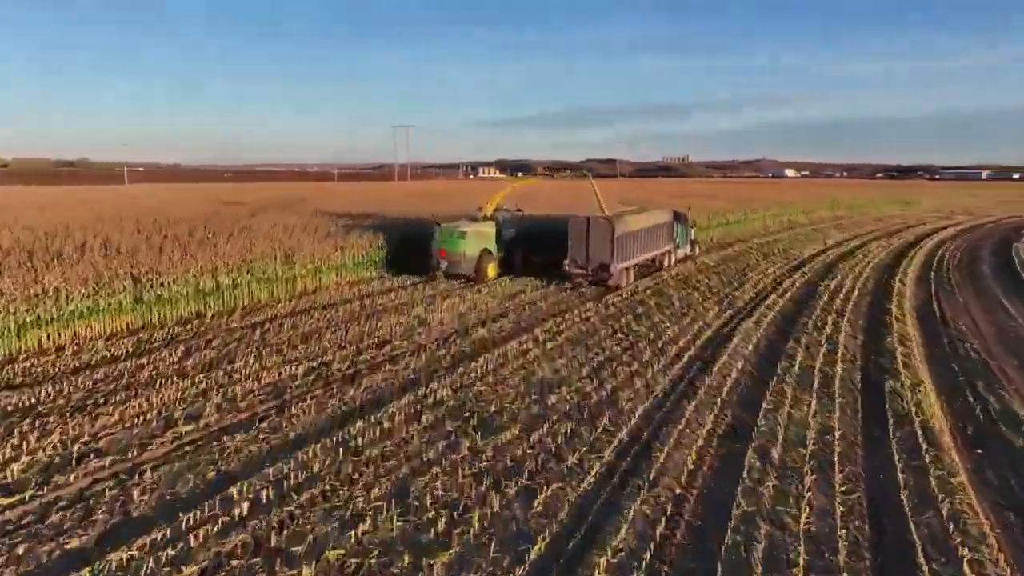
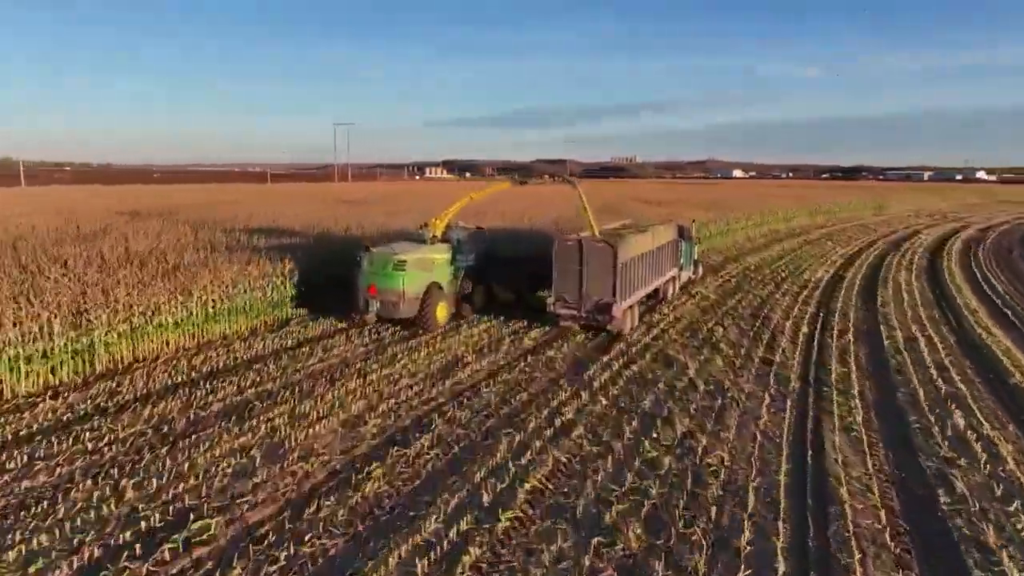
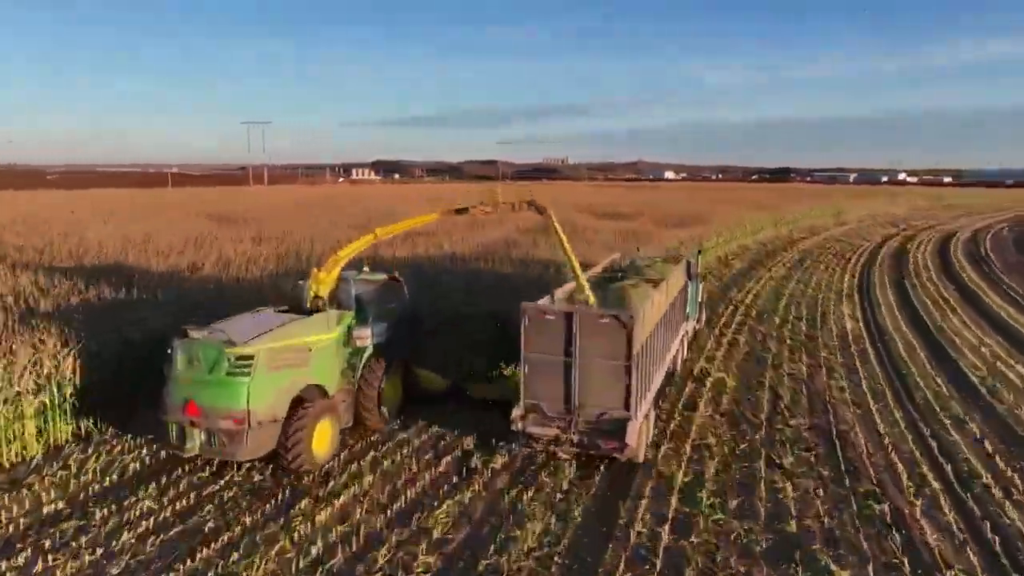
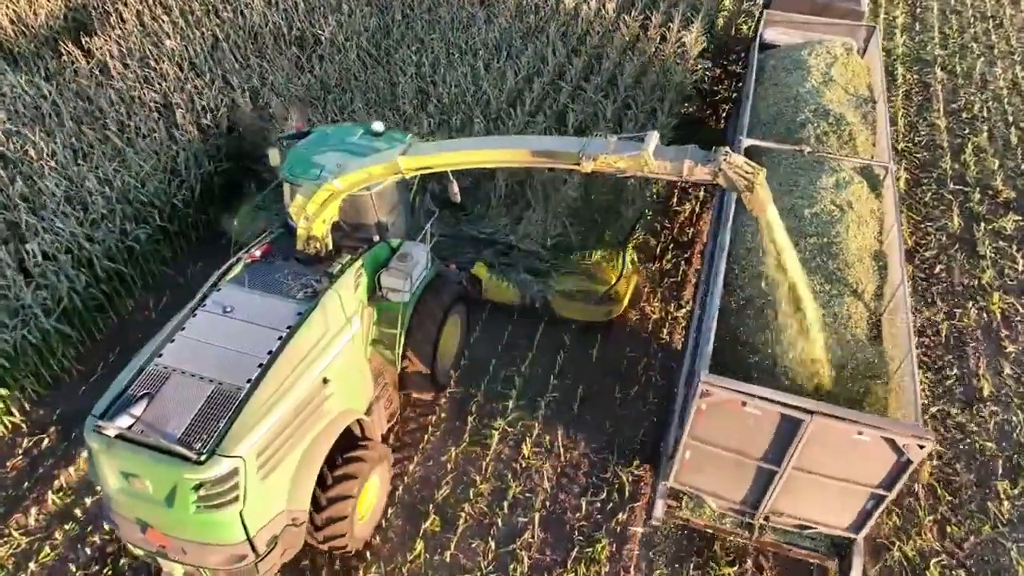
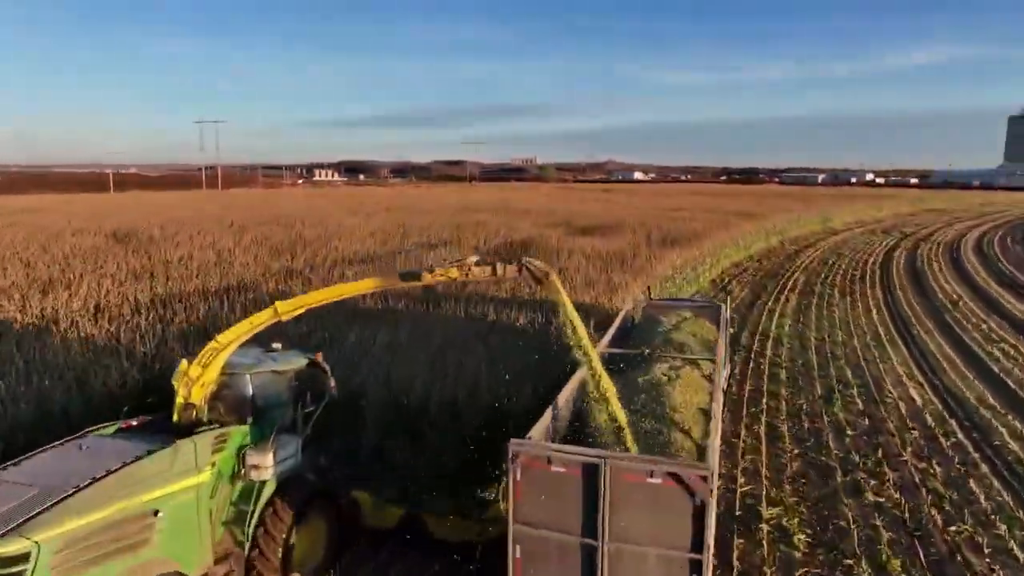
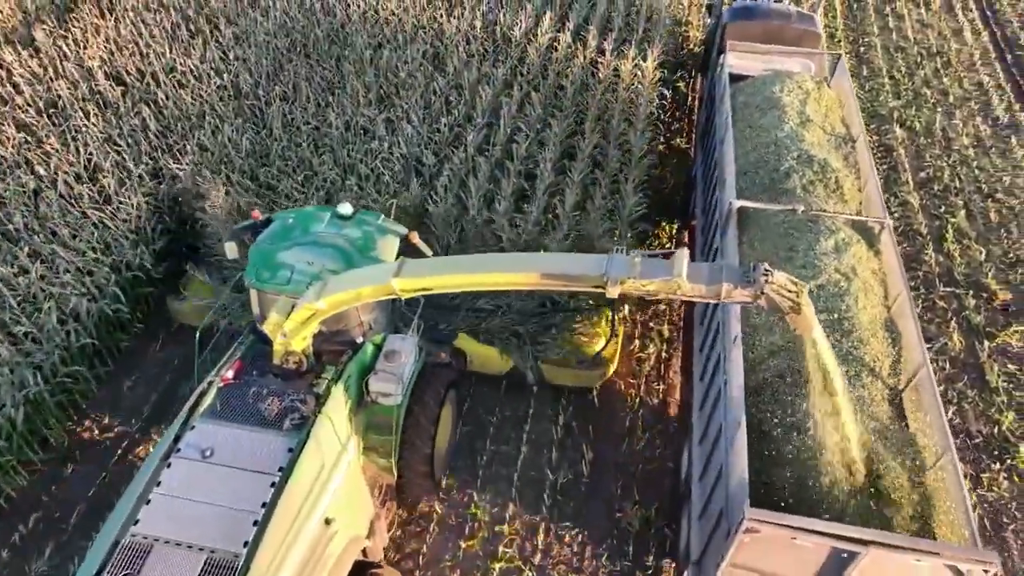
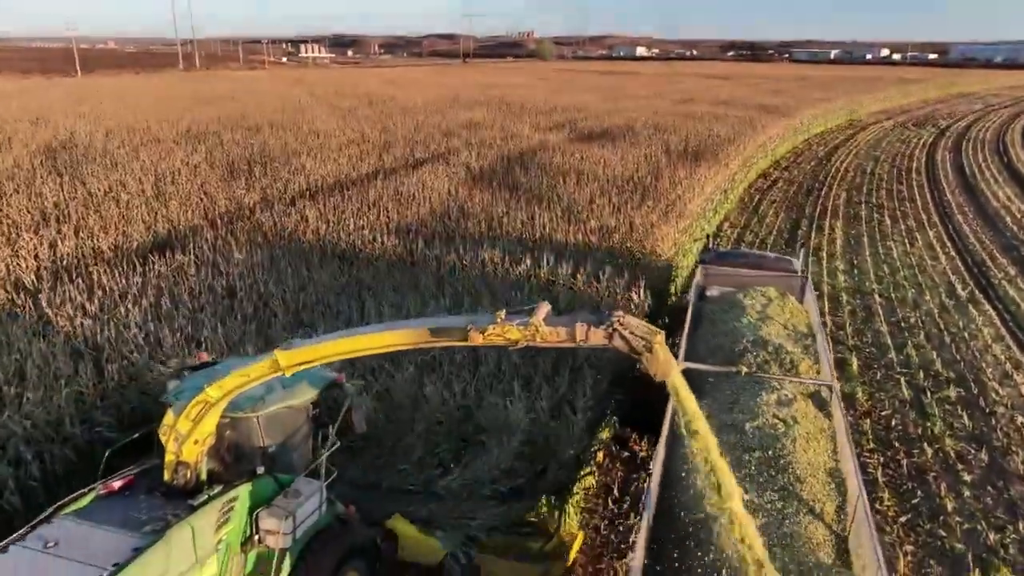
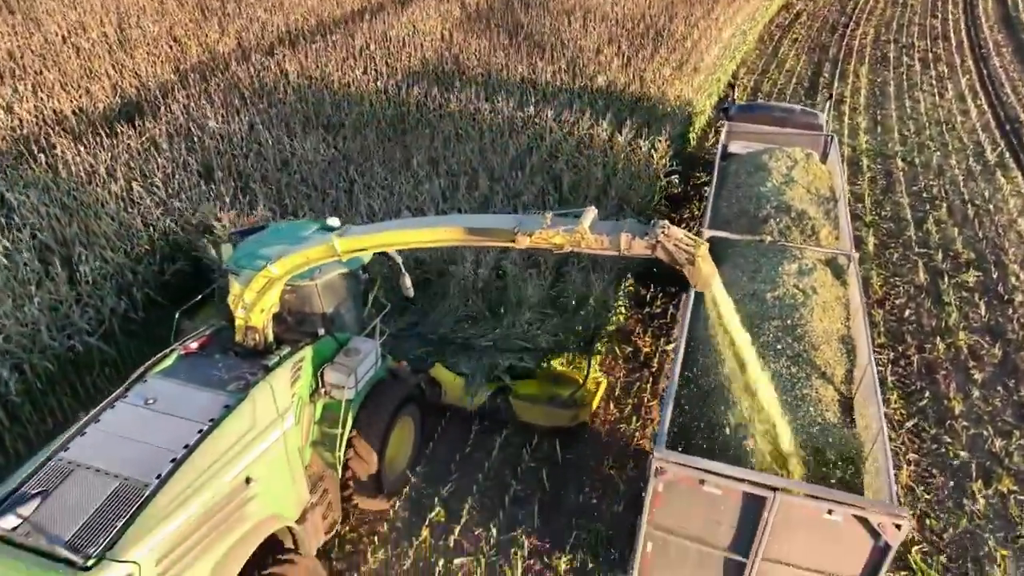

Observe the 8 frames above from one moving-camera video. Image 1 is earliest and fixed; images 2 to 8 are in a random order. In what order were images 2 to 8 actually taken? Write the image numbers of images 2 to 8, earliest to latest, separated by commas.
2, 3, 5, 7, 8, 4, 6
